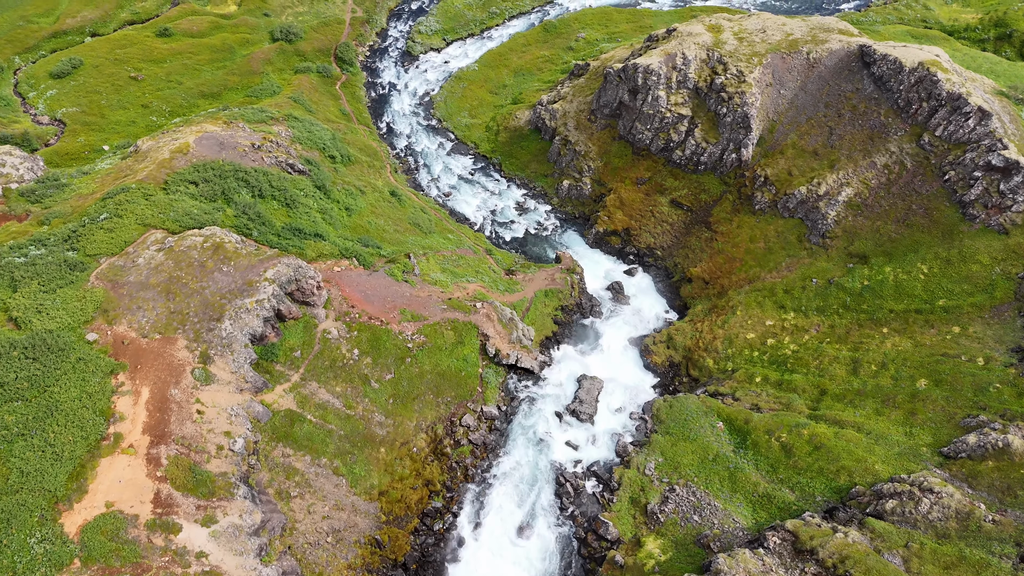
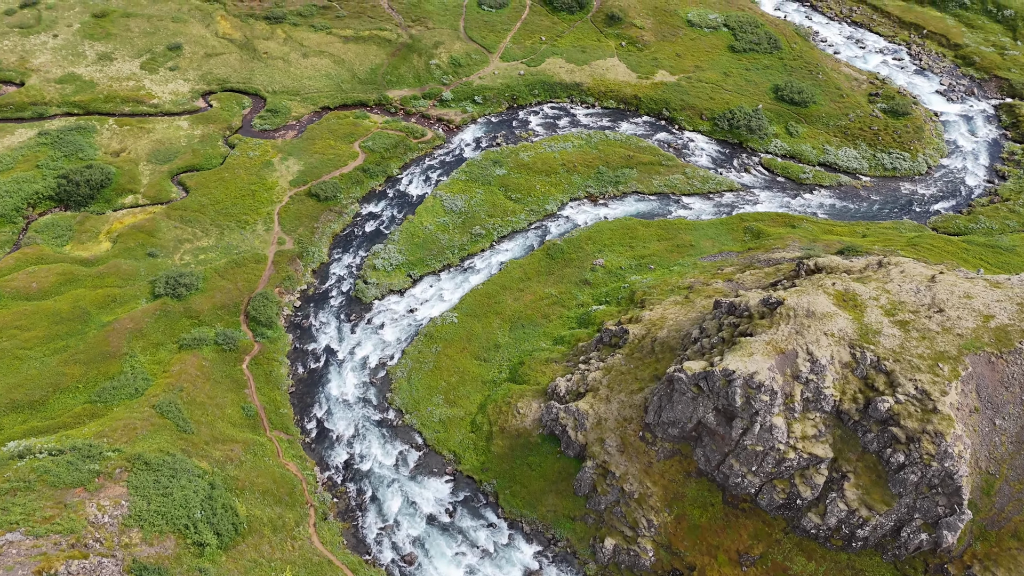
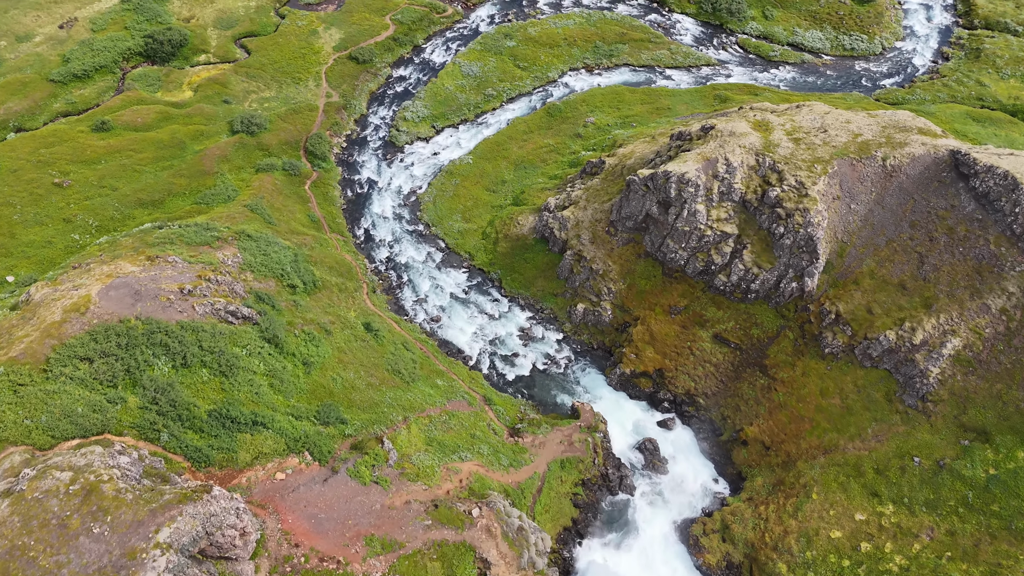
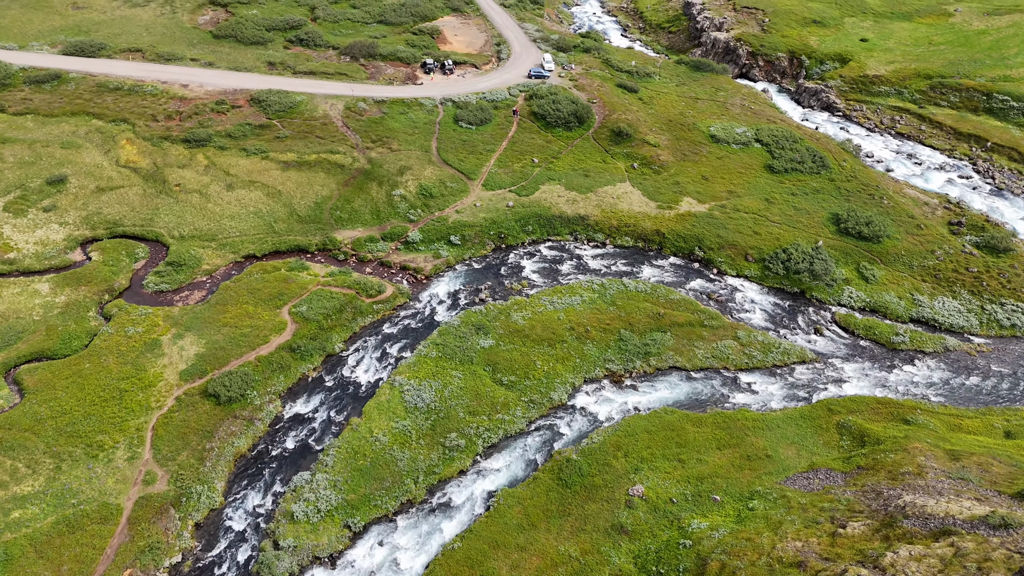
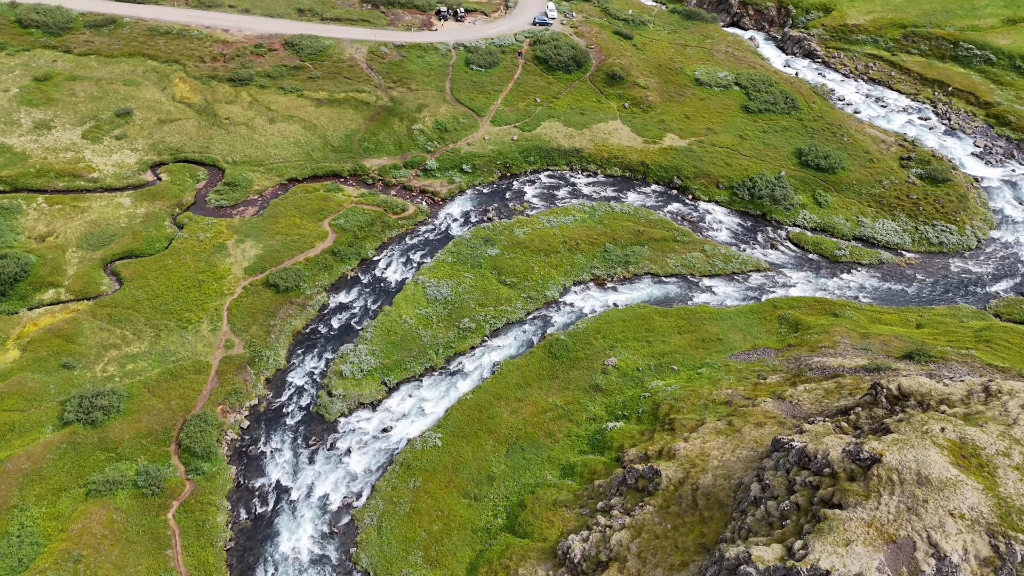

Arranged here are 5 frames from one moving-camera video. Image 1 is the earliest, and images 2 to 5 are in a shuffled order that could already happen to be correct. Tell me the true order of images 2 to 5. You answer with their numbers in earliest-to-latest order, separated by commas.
3, 2, 5, 4
